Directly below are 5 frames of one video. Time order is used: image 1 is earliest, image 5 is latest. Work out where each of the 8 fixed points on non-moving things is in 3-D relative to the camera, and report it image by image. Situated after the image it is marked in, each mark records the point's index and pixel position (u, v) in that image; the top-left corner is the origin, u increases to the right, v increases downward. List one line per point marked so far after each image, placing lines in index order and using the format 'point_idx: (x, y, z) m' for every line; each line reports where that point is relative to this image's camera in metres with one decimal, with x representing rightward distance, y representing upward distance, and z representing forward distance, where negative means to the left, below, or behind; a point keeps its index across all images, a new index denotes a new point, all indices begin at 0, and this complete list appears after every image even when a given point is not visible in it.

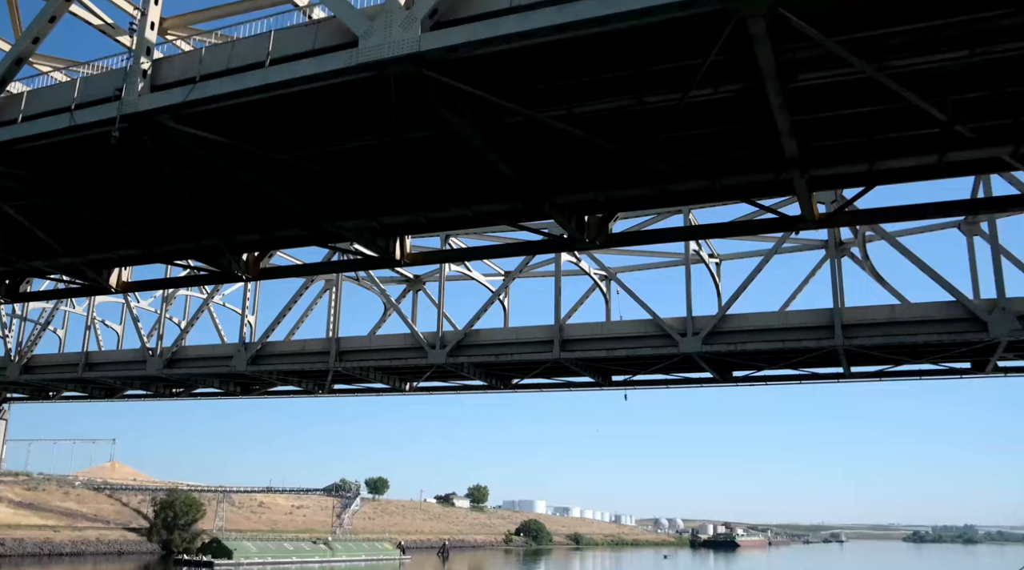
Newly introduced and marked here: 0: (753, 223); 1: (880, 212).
0: (+4.4, +1.2, +17.6) m
1: (+6.5, +1.3, +17.0) m
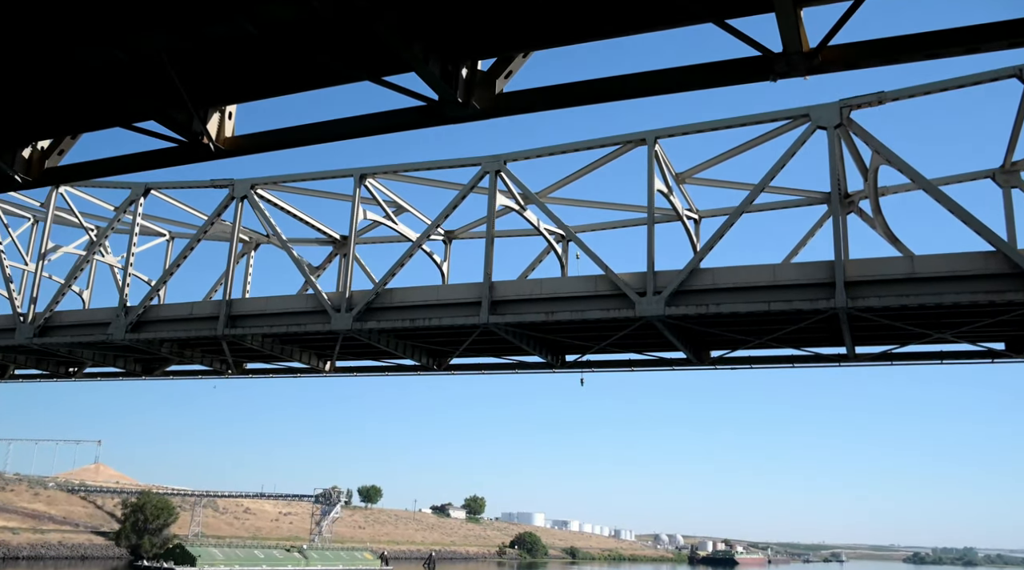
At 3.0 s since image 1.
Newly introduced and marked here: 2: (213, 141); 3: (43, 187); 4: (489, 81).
0: (+2.3, +2.6, +11.5) m
1: (+4.4, +2.7, +10.9) m
2: (-4.5, +2.1, +14.4) m
3: (-8.0, +1.7, +16.5) m
4: (-0.3, +2.6, +12.4) m
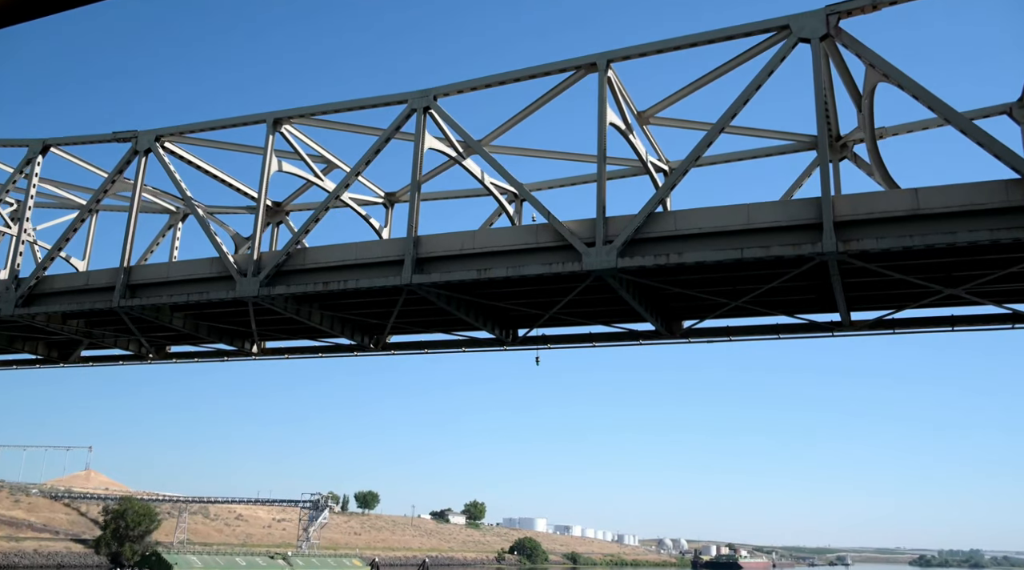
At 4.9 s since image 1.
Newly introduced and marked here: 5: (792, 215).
0: (+0.8, +3.6, +7.7) m
1: (+2.9, +3.8, +7.1) m
2: (-6.0, +3.1, +10.7) m
3: (-9.5, +2.6, +12.7) m
4: (-1.8, +3.6, +8.6) m
5: (+5.2, +1.3, +17.9) m
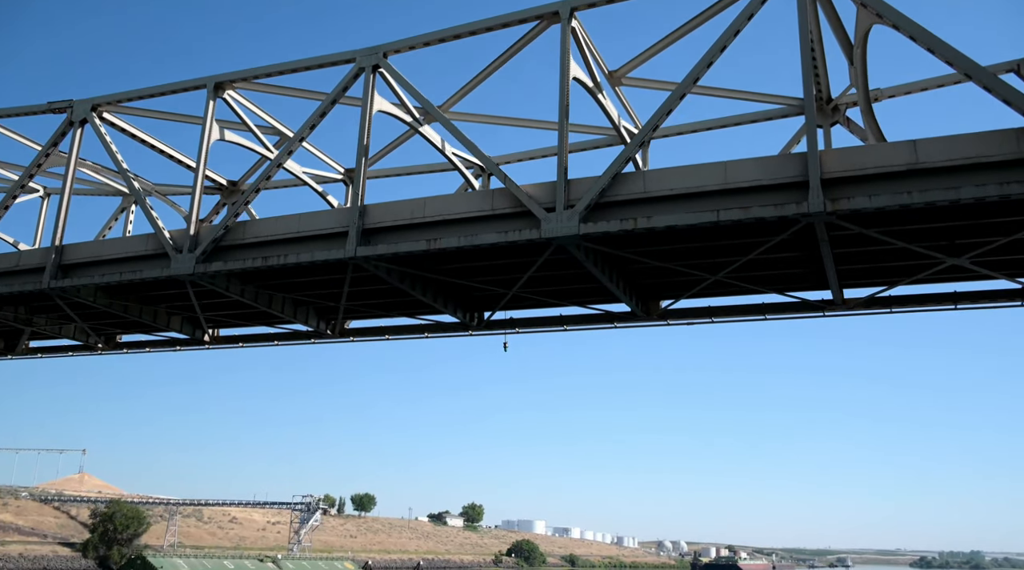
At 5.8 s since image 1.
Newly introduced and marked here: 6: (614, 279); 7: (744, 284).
0: (0.0, +4.1, +5.8) m
1: (+2.1, +4.3, +5.3) m
2: (-6.8, +3.6, +8.8) m
3: (-10.3, +3.1, +10.8) m
4: (-2.7, +4.2, +6.7) m
5: (+4.4, +1.8, +16.0) m
6: (+2.0, +0.1, +18.9) m
7: (+4.7, 0.0, +19.4) m
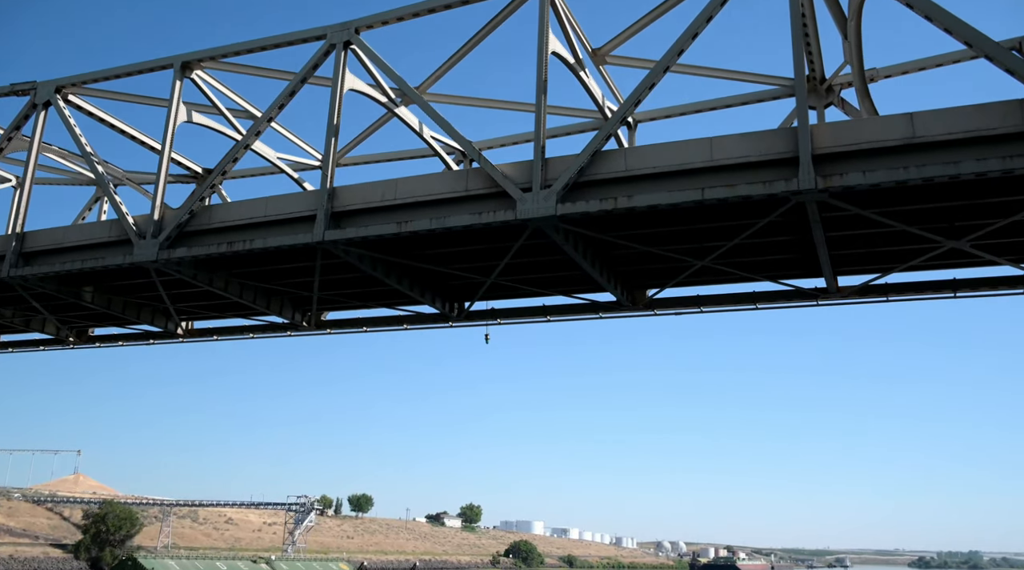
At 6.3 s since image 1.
0: (-0.4, +4.4, +4.9) m
1: (+1.7, +4.6, +4.4) m
2: (-7.2, +3.9, +7.9) m
3: (-10.7, +3.4, +9.9) m
4: (-3.1, +4.4, +5.8) m
5: (+4.0, +2.1, +15.1) m
6: (+1.6, +0.4, +18.0) m
7: (+4.3, +0.2, +18.5) m
